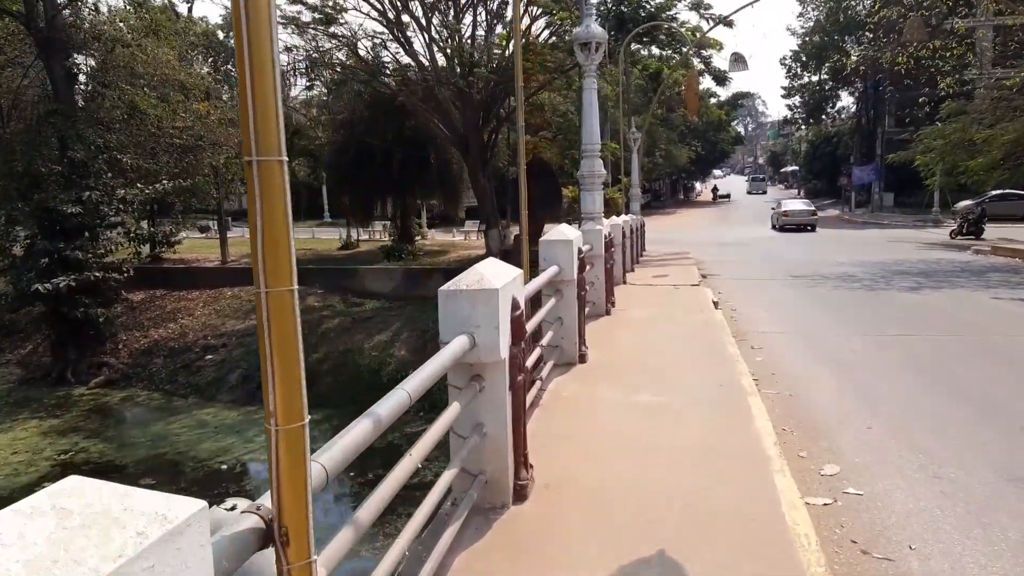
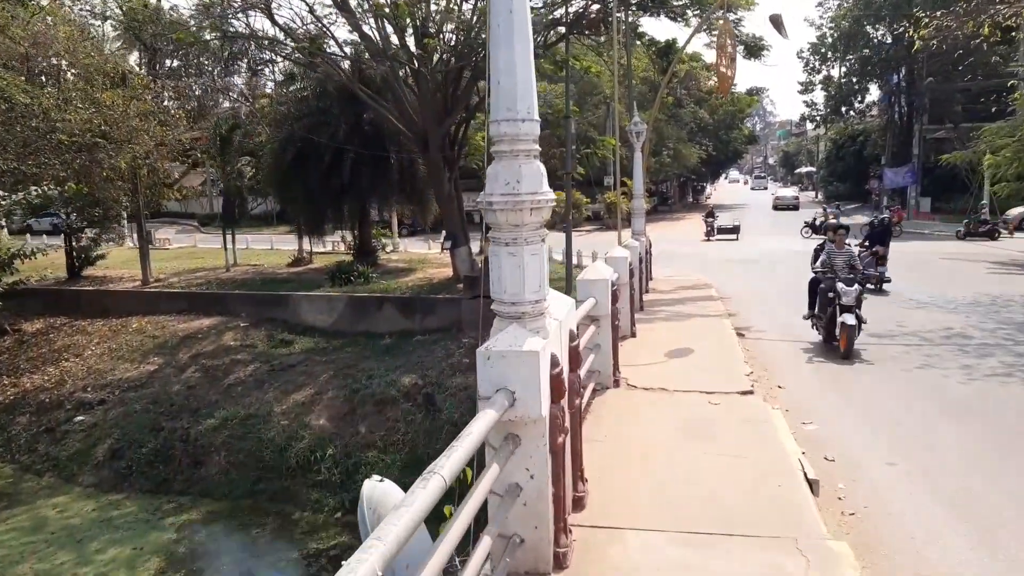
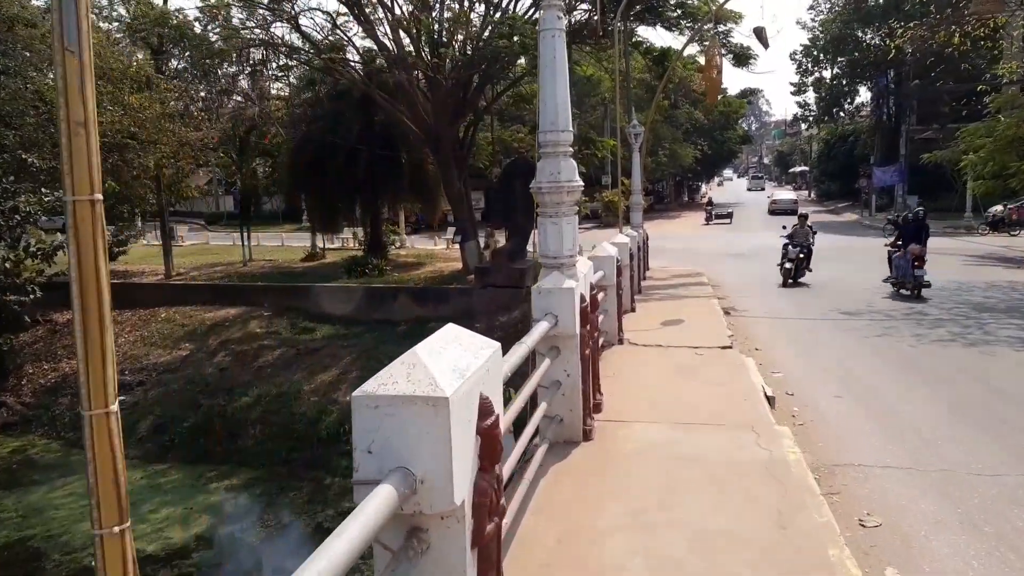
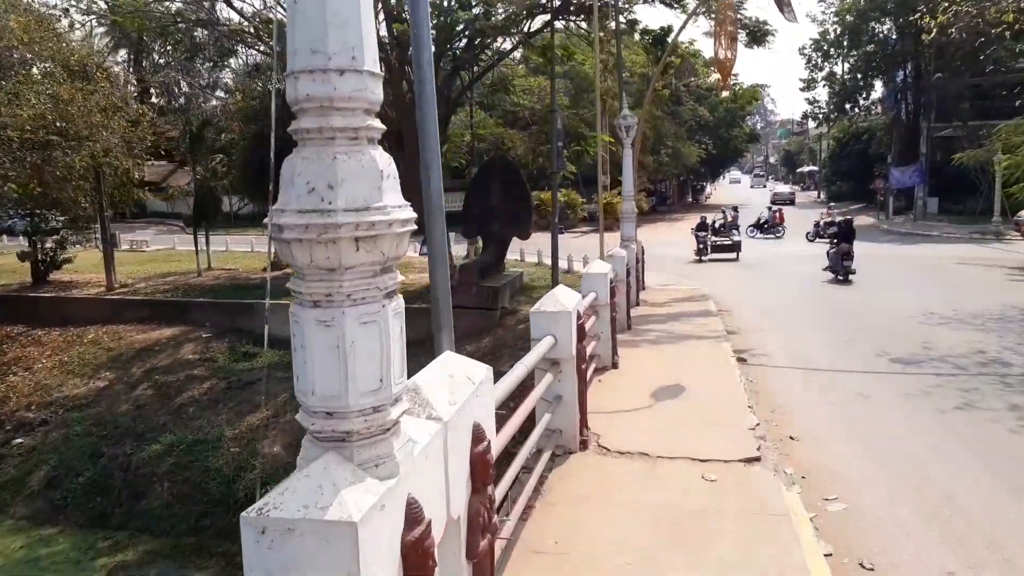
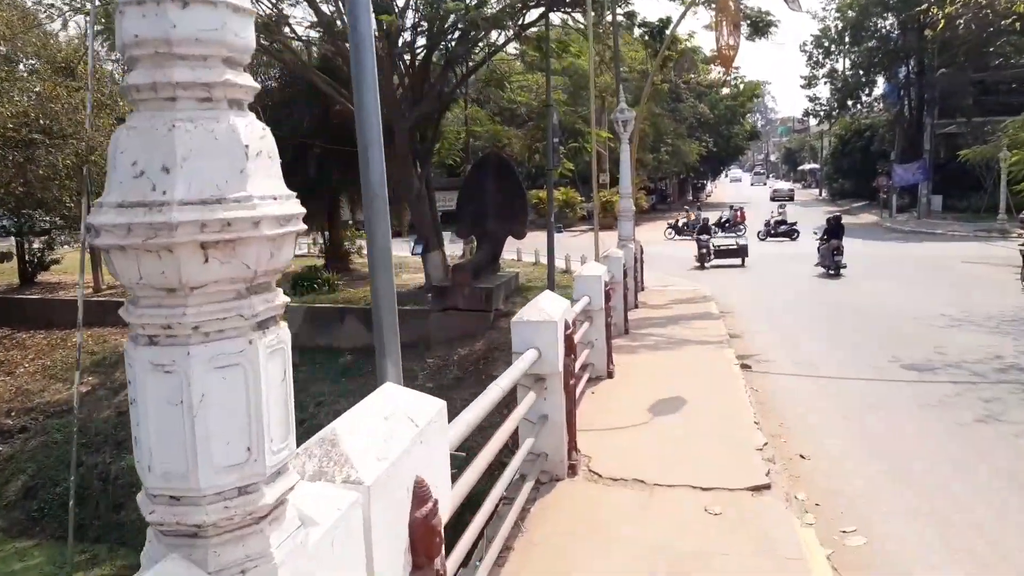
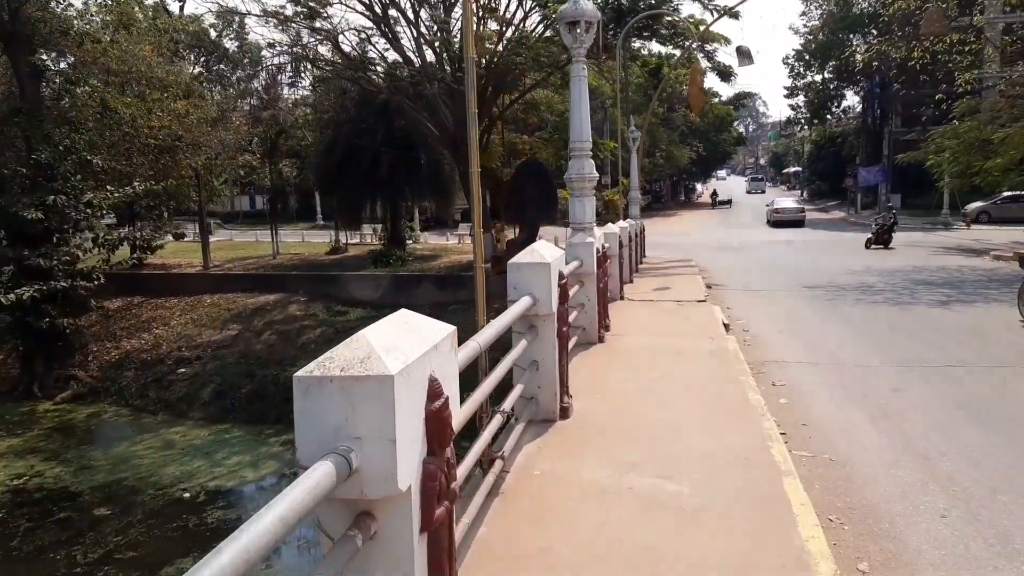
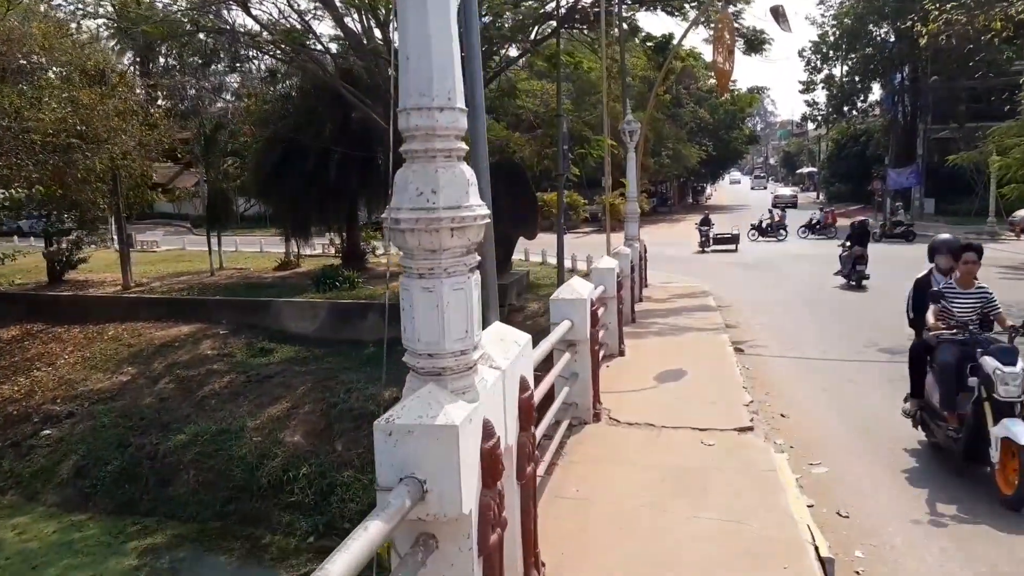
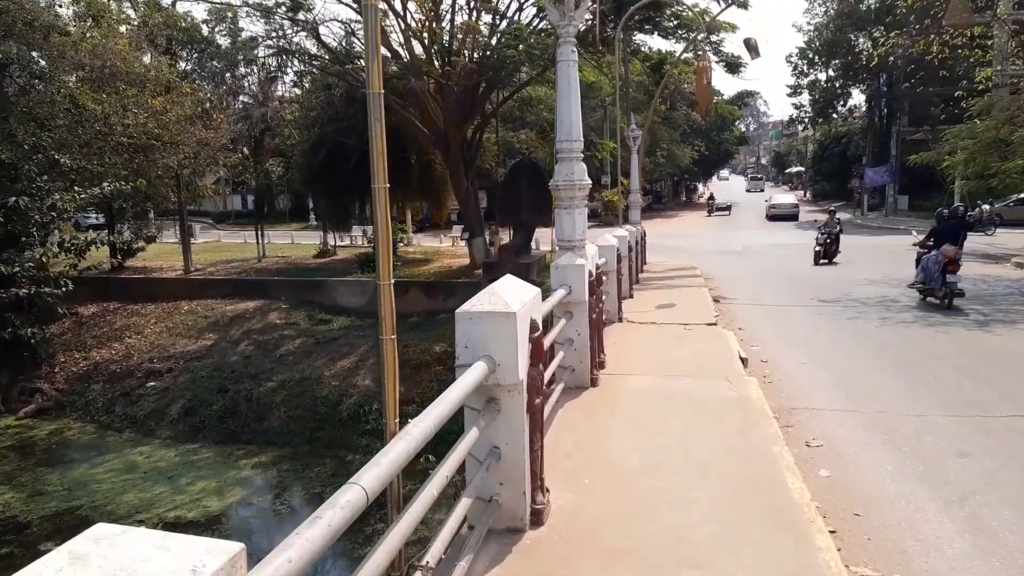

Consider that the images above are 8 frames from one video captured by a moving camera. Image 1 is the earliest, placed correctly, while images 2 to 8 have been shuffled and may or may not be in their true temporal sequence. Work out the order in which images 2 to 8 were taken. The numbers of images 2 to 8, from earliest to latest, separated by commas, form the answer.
6, 8, 3, 2, 7, 4, 5
